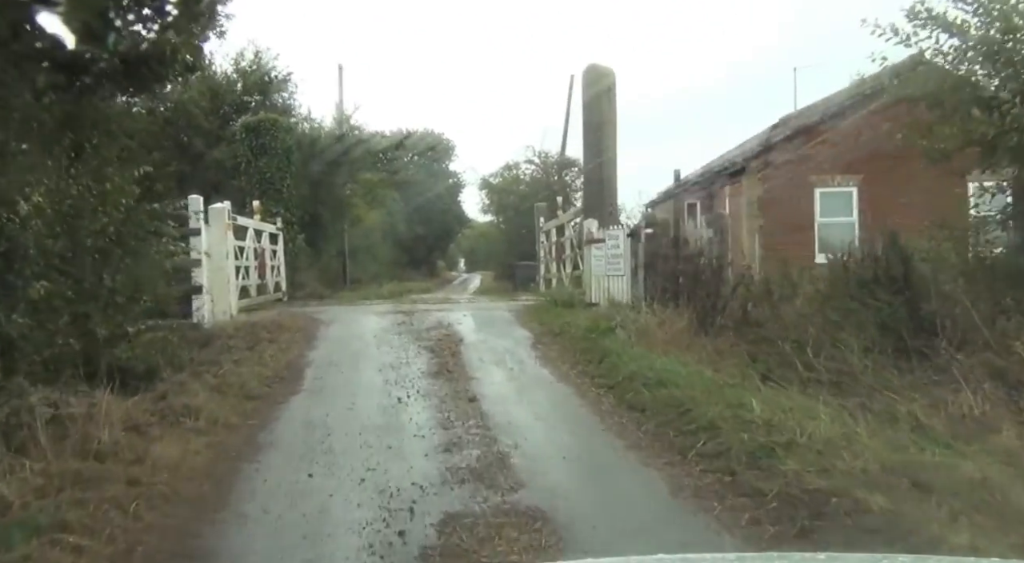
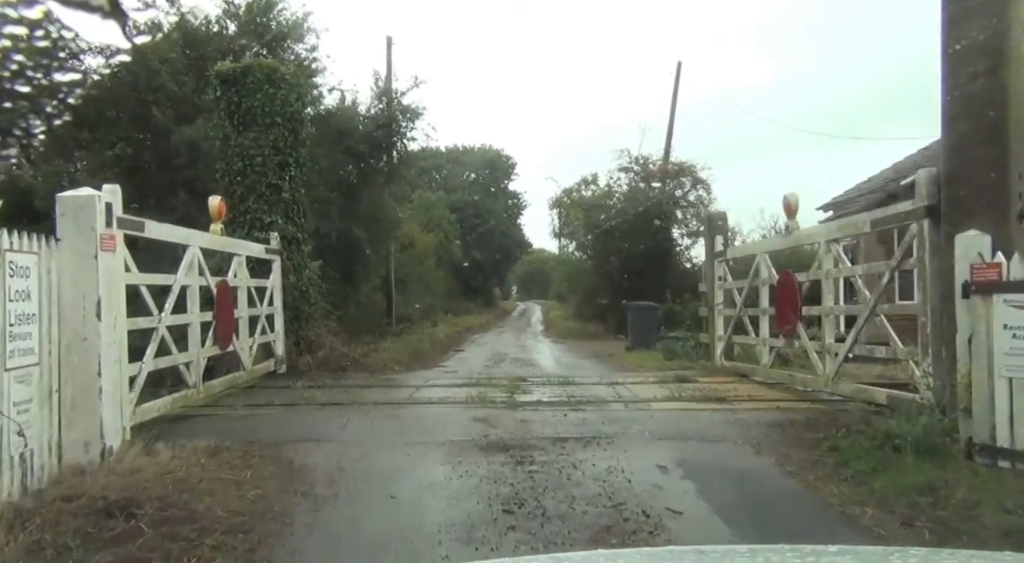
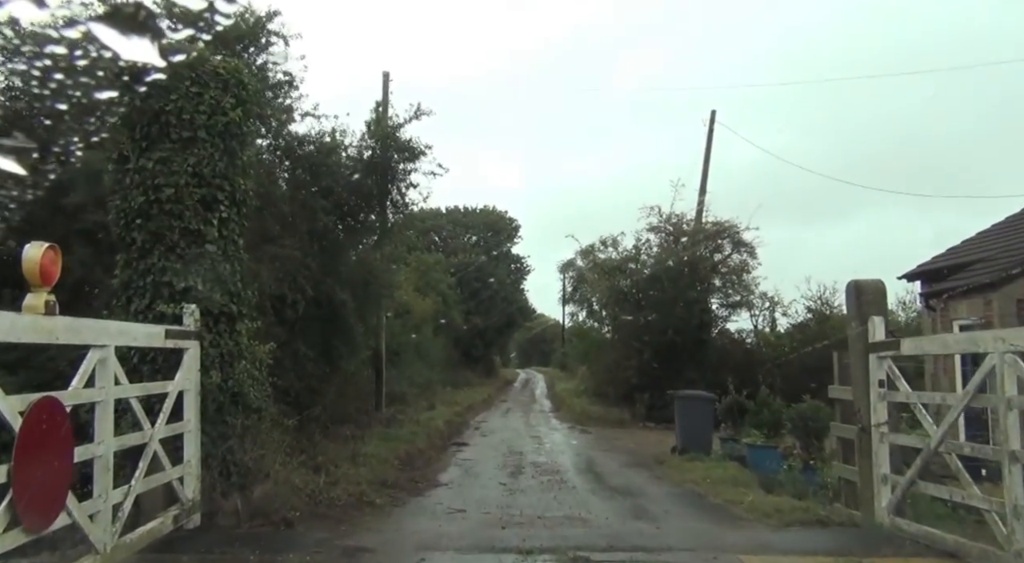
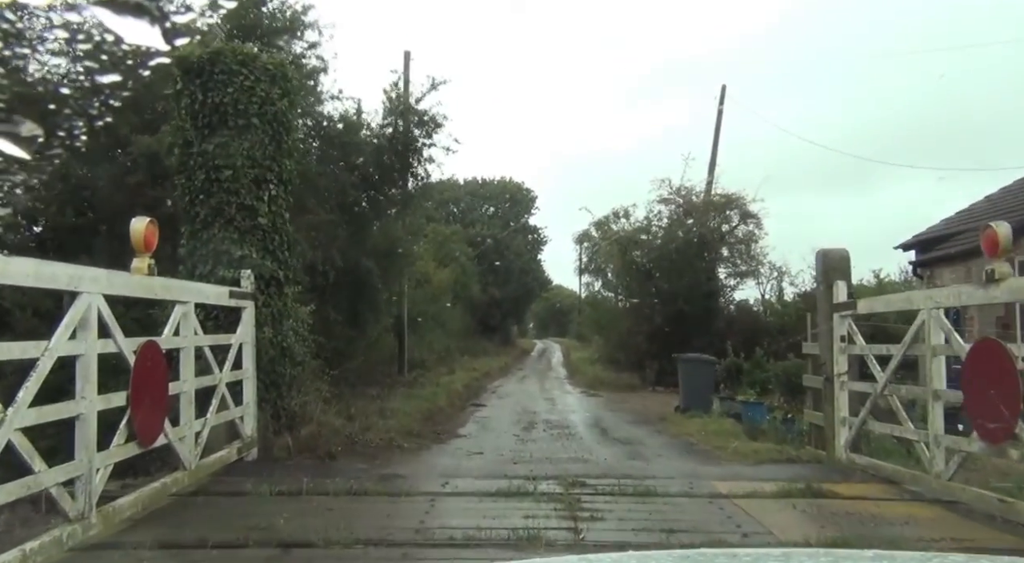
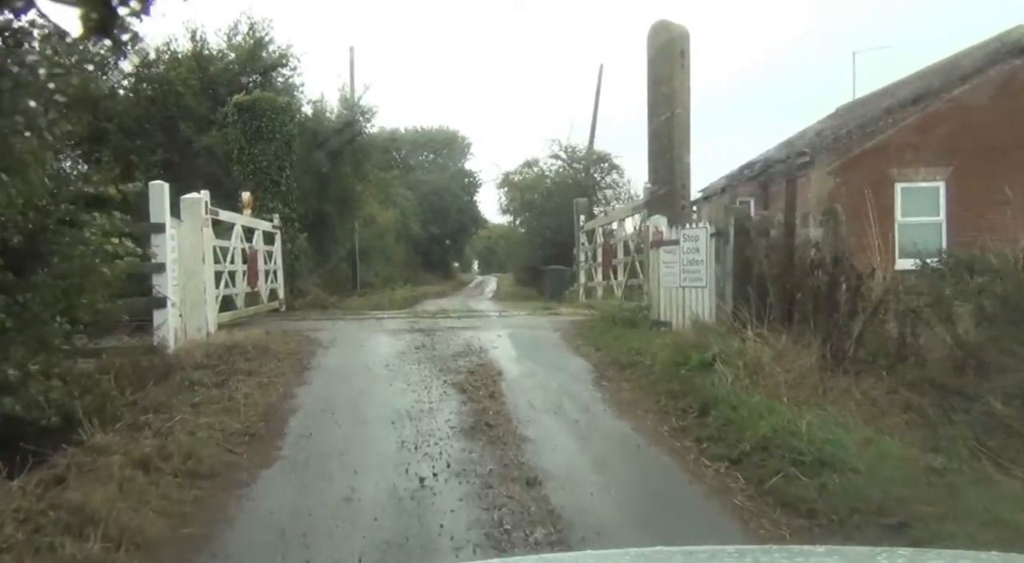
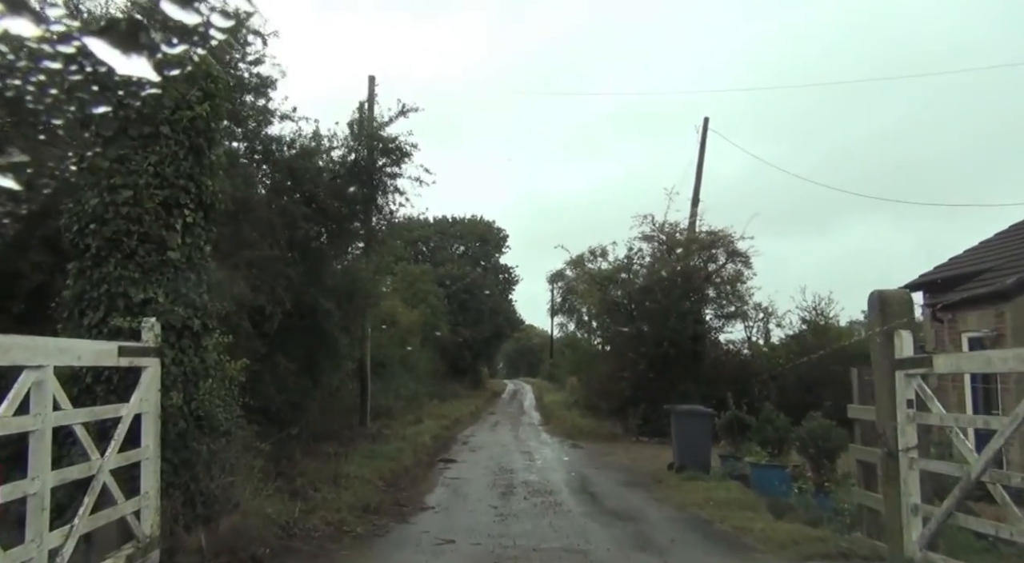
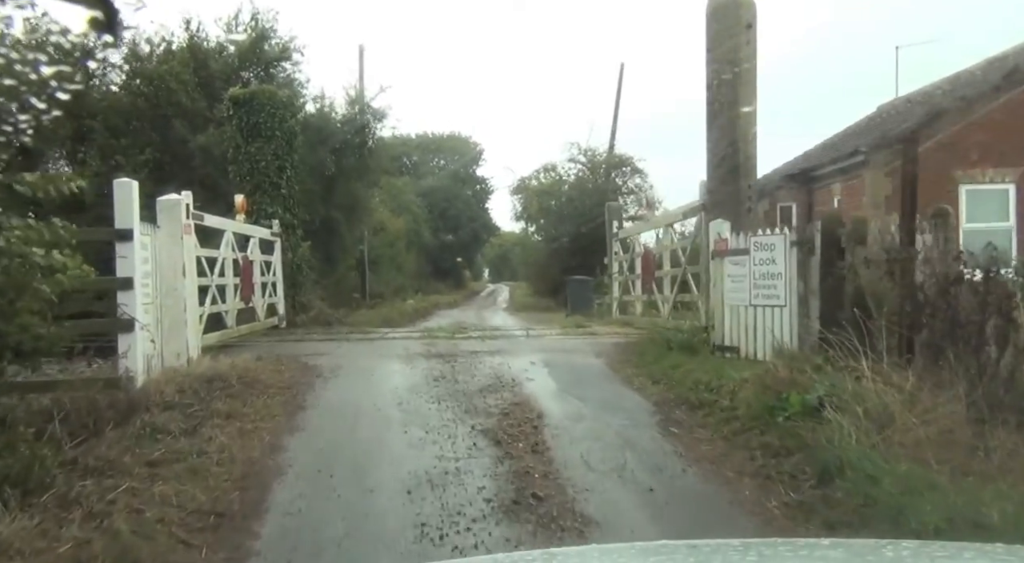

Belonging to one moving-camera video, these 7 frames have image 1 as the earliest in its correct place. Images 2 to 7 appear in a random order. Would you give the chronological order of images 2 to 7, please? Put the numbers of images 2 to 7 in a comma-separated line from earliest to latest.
5, 7, 2, 4, 3, 6
